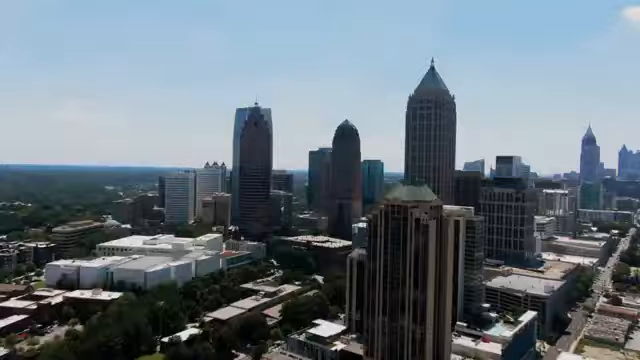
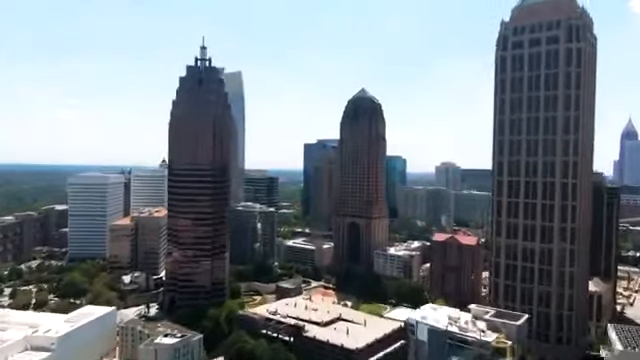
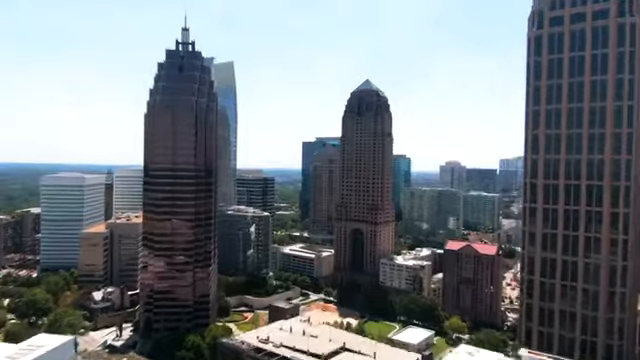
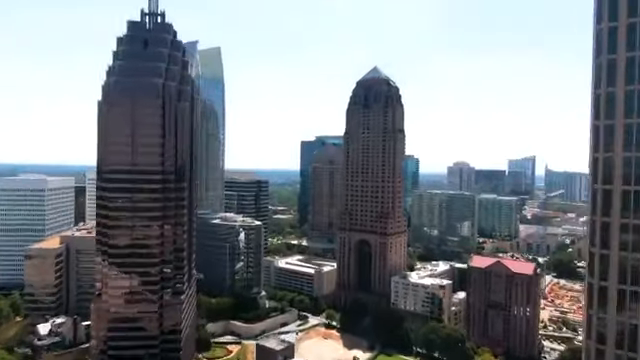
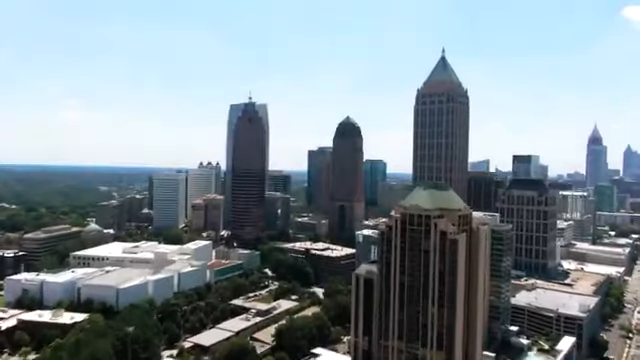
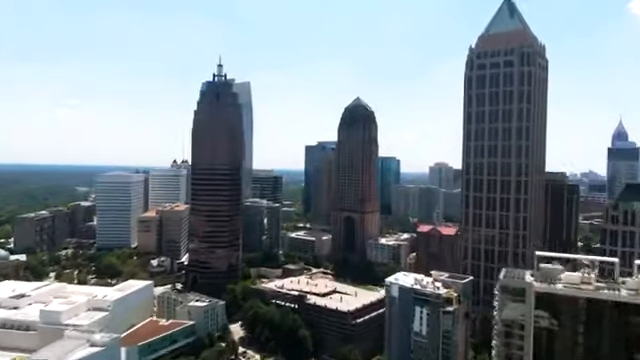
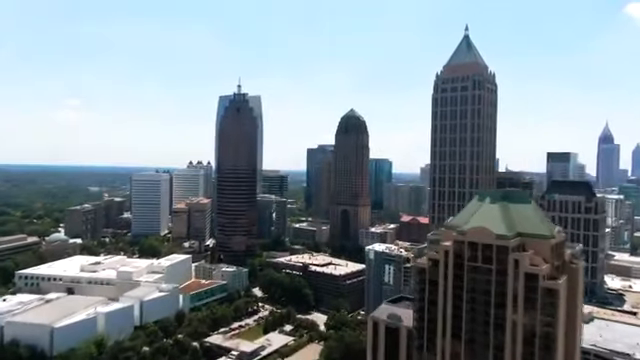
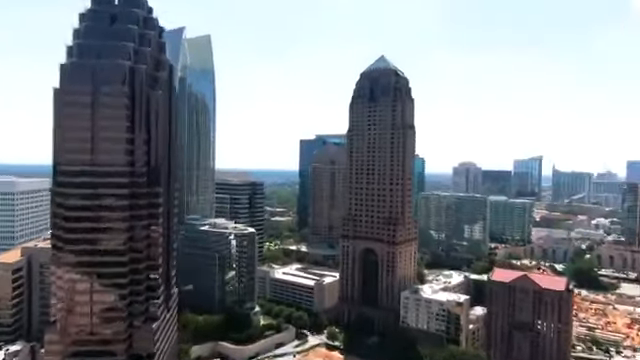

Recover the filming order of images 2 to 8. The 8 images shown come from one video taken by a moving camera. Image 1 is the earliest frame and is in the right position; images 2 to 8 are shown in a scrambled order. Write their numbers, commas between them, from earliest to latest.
5, 7, 6, 2, 3, 4, 8
